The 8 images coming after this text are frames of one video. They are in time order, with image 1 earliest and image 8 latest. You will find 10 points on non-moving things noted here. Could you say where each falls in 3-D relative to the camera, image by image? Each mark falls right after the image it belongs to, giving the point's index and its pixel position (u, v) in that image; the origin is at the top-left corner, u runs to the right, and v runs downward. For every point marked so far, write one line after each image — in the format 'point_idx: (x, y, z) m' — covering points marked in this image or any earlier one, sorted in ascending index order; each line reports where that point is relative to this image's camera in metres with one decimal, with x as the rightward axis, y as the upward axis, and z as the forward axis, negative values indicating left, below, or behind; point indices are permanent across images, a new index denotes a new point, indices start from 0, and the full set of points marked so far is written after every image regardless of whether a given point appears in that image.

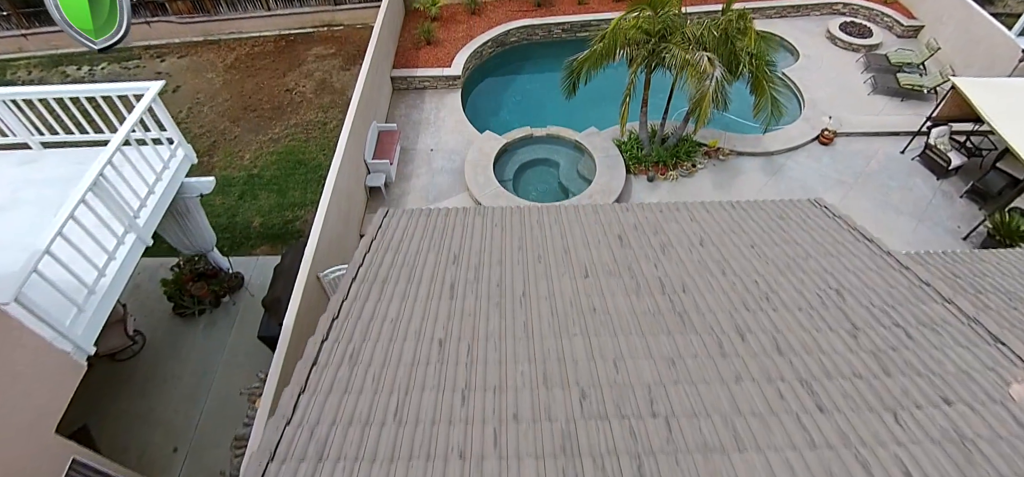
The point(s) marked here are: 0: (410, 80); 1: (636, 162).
0: (-2.9, +4.5, +12.7) m
1: (+3.1, +1.9, +11.1) m
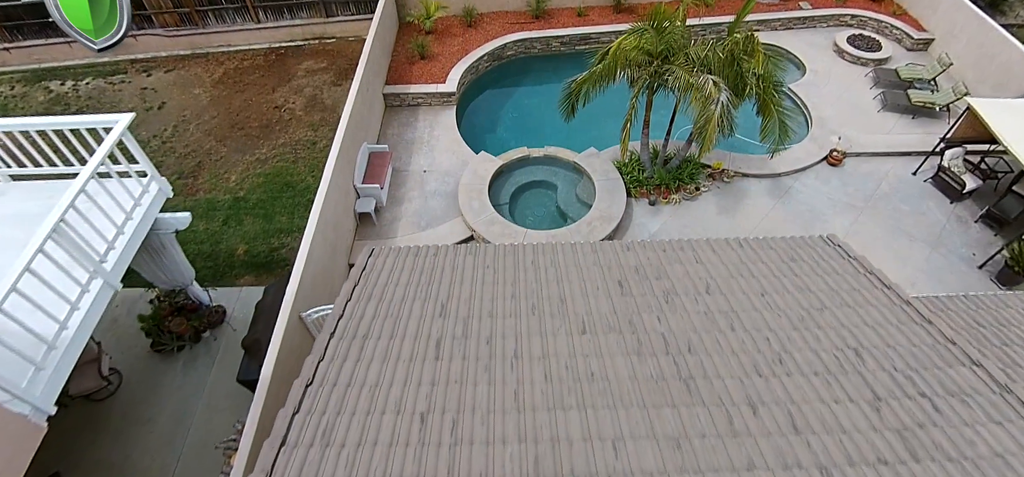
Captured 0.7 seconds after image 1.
0: (-3.0, +3.9, +12.3) m
1: (+3.0, +1.3, +10.7) m
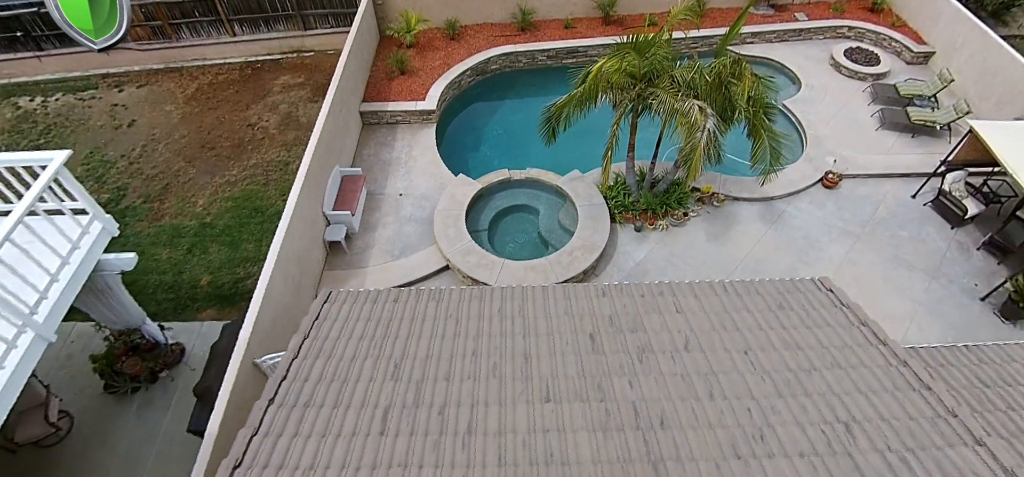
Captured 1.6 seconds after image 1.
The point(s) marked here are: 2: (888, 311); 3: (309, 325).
0: (-3.5, +3.3, +11.8) m
1: (+2.5, +0.7, +10.2) m
2: (+7.7, -1.5, +9.1) m
3: (-2.8, -1.2, +6.1) m
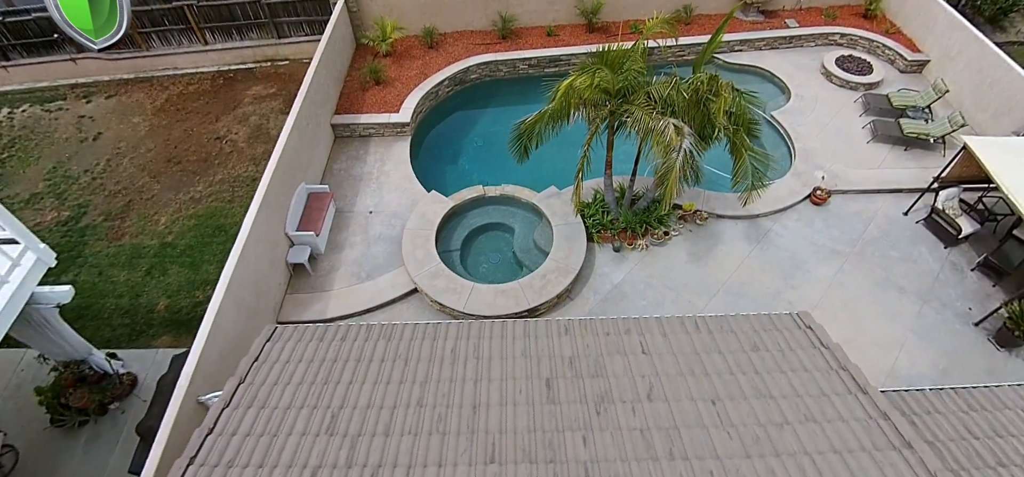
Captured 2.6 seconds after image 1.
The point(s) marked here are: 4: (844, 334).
0: (-4.0, +2.8, +11.4) m
1: (+2.0, +0.2, +9.8) m
2: (+7.1, -1.9, +8.6) m
3: (-3.4, -1.6, +5.7) m
4: (+6.5, -1.9, +8.6) m
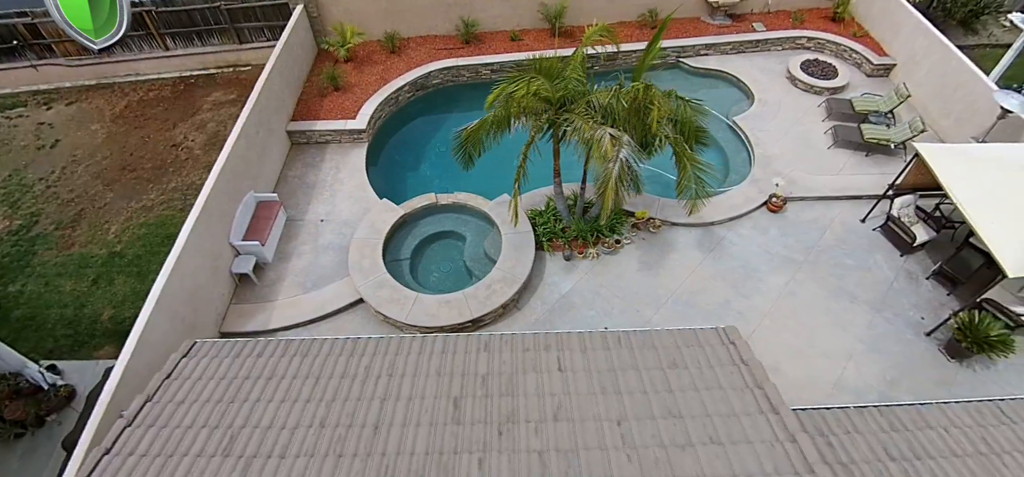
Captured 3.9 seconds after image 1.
0: (-5.1, +2.6, +11.3) m
1: (+0.9, 0.0, +9.7) m
2: (+6.1, -2.1, +8.5) m
3: (-4.5, -1.8, +5.6) m
4: (+5.4, -2.1, +8.5) m
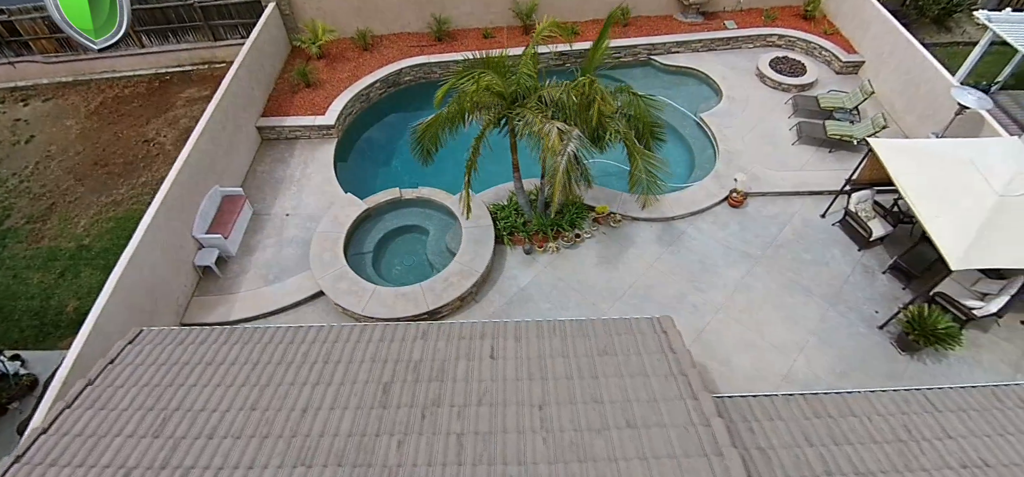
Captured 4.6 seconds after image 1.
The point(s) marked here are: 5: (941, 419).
0: (-6.0, +2.8, +11.4) m
1: (0.0, +0.2, +9.8) m
2: (+5.2, -2.0, +8.6) m
3: (-5.4, -1.7, +5.8) m
4: (+4.6, -1.9, +8.7) m
5: (+5.4, -2.3, +5.6) m
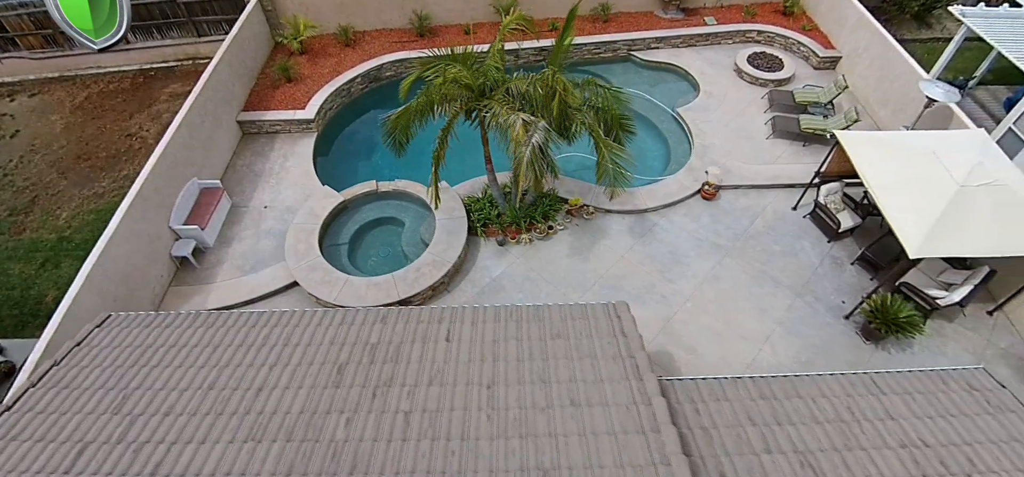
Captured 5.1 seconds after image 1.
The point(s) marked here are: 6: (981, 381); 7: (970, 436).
0: (-6.6, +3.0, +11.6) m
1: (-0.6, +0.3, +9.9) m
2: (+4.6, -1.8, +8.8) m
3: (-5.9, -1.5, +5.9) m
4: (+4.0, -1.8, +8.8) m
5: (+4.8, -2.1, +5.8) m
6: (+6.4, -1.9, +6.1) m
7: (+5.4, -2.3, +5.3) m
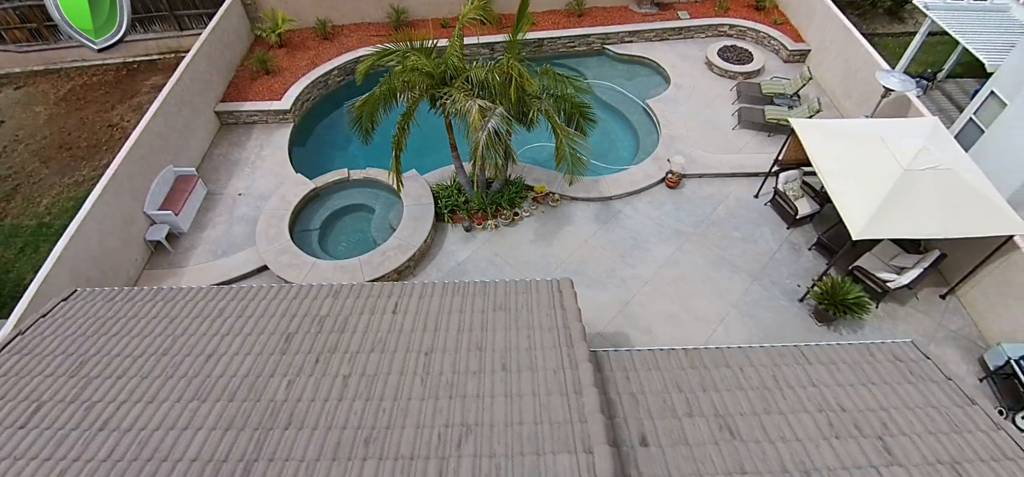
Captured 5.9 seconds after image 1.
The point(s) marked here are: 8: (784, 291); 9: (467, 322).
0: (-7.3, +3.3, +11.9) m
1: (-1.3, +0.7, +10.2) m
2: (+3.8, -1.5, +9.0) m
3: (-6.7, -1.2, +6.2) m
4: (+3.2, -1.4, +9.0) m
5: (+4.1, -1.8, +6.0) m
6: (+5.6, -1.6, +6.3) m
7: (+4.6, -2.0, +5.5) m
8: (+5.7, -1.1, +9.3) m
9: (-0.6, -1.1, +6.0) m
